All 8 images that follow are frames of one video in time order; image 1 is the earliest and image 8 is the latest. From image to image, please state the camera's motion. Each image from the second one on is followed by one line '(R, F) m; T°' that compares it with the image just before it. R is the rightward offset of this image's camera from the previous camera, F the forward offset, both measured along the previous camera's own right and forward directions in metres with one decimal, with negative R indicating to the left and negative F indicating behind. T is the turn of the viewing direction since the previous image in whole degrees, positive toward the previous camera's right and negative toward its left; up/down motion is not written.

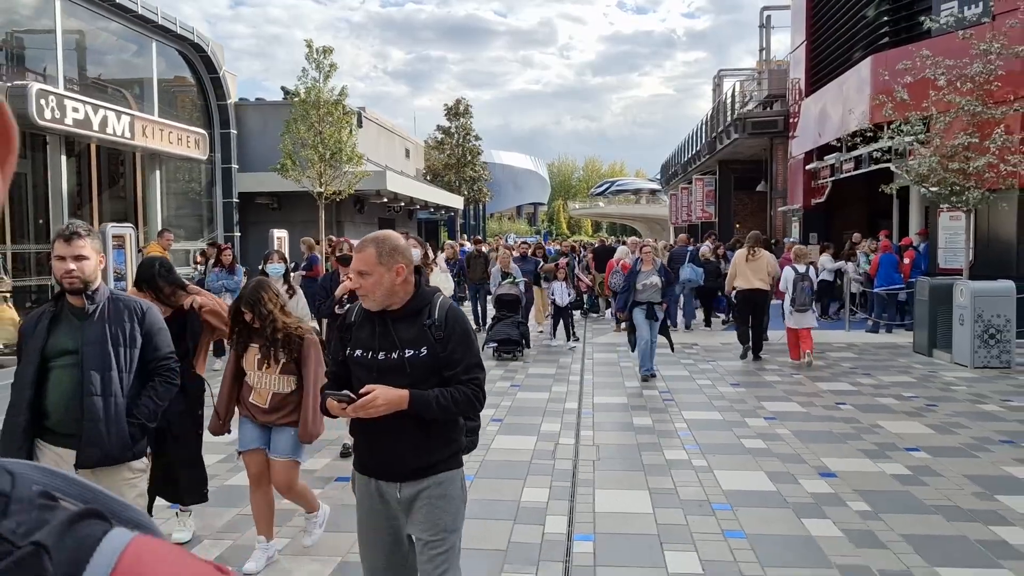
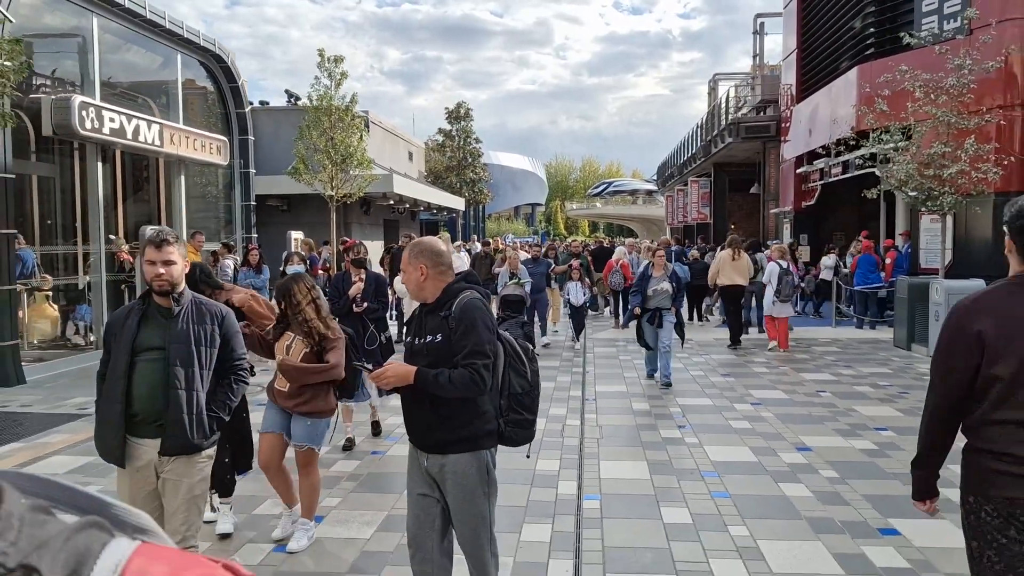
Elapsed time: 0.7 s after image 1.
(-0.1, -0.7) m; 0°
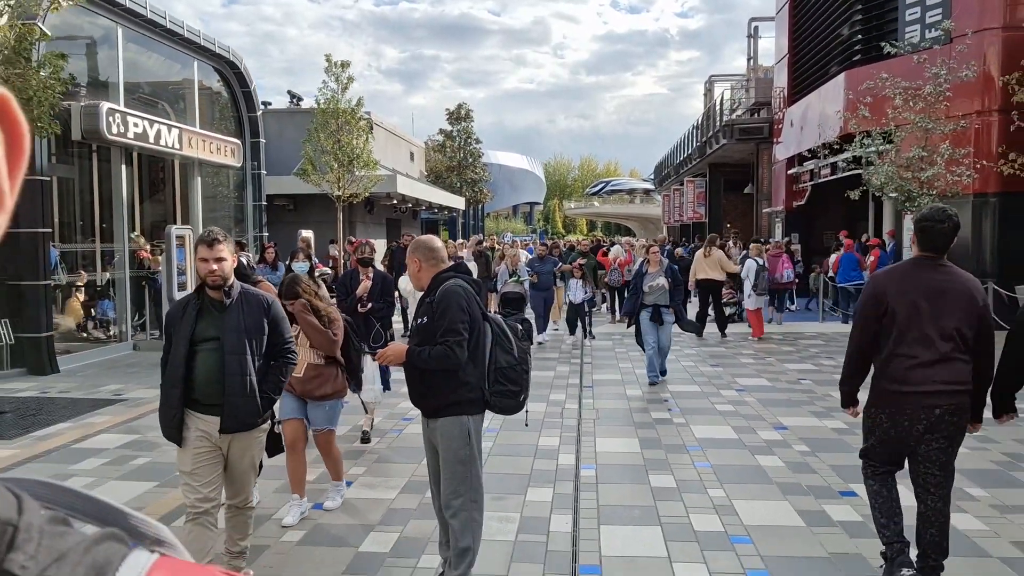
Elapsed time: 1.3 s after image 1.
(0.0, -0.6) m; 0°
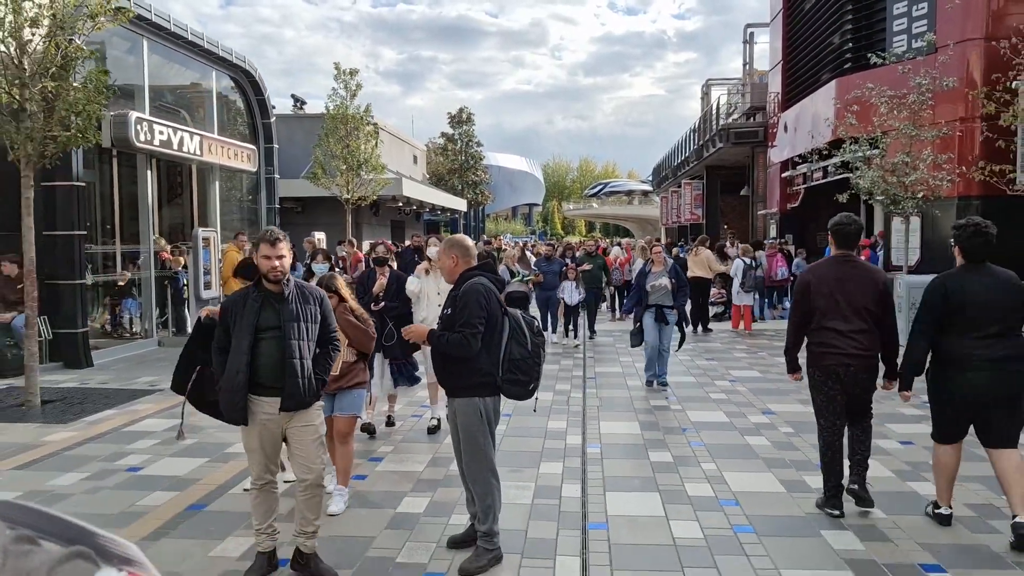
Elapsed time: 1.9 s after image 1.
(-0.1, -0.6) m; 0°
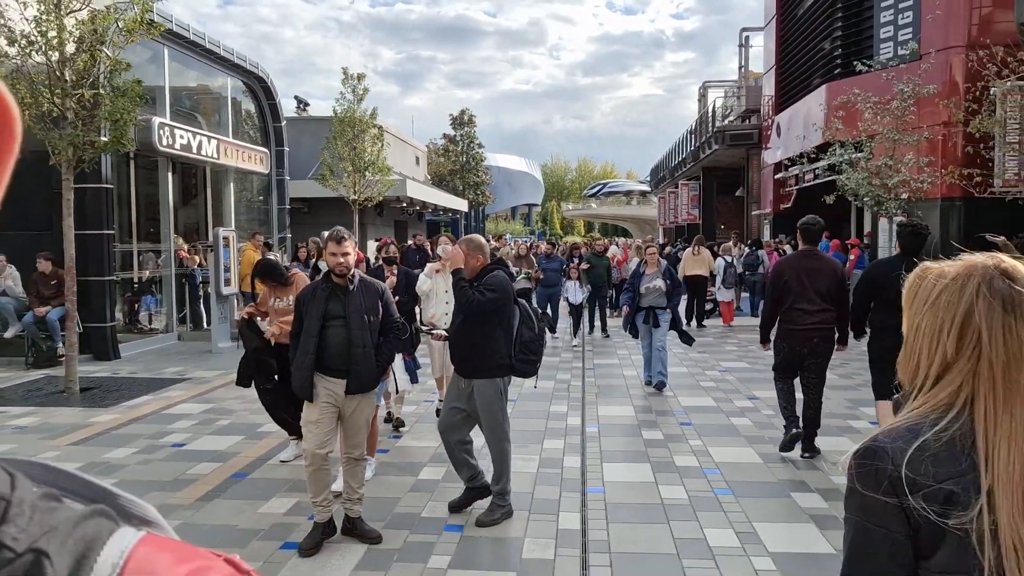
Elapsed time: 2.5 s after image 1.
(-0.1, -0.6) m; 0°
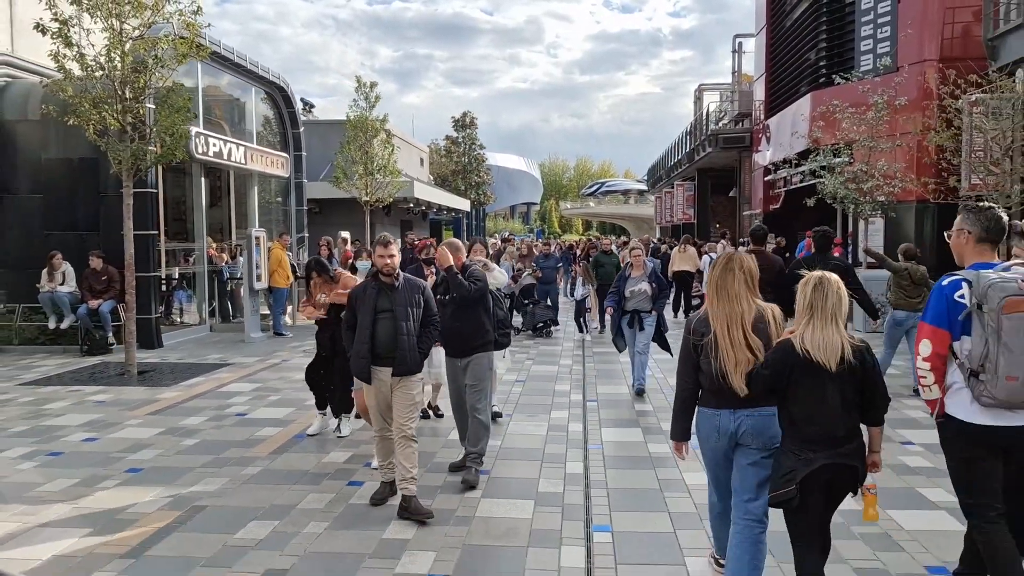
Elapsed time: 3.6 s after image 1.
(-0.1, -1.1) m; 0°
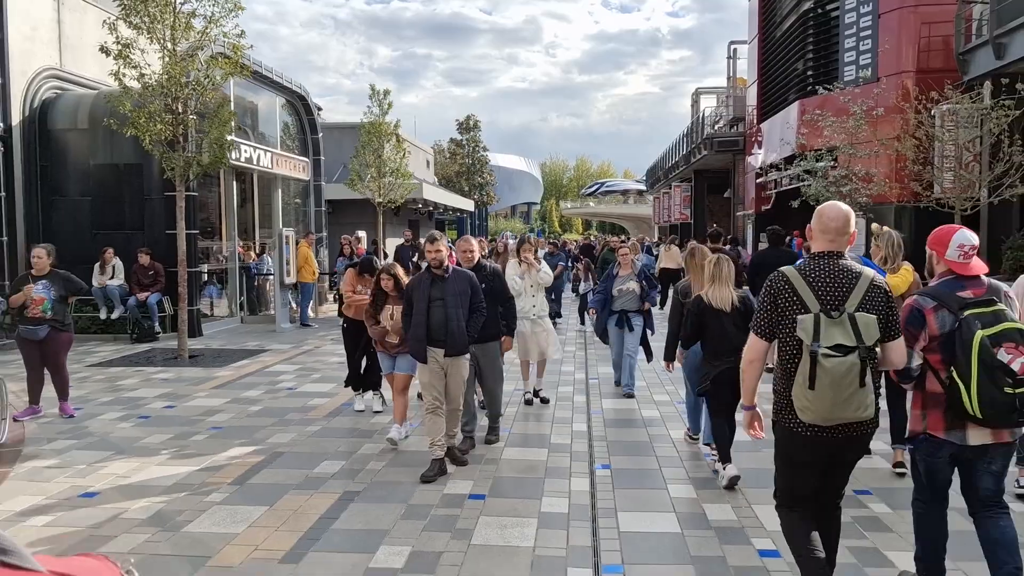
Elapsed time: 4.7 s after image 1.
(-0.1, -1.2) m; 0°
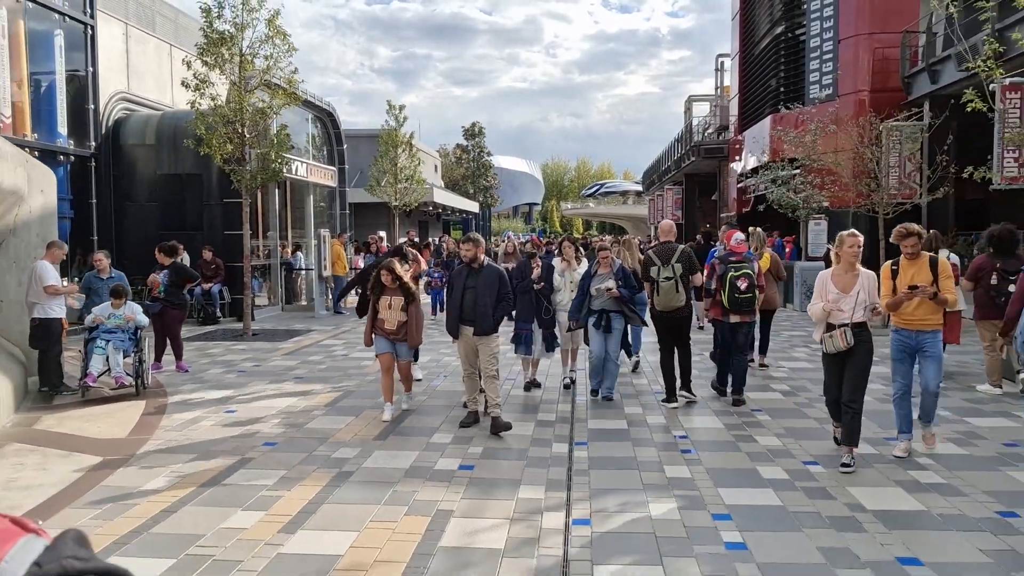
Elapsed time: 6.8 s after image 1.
(0.0, -2.4) m; 0°
